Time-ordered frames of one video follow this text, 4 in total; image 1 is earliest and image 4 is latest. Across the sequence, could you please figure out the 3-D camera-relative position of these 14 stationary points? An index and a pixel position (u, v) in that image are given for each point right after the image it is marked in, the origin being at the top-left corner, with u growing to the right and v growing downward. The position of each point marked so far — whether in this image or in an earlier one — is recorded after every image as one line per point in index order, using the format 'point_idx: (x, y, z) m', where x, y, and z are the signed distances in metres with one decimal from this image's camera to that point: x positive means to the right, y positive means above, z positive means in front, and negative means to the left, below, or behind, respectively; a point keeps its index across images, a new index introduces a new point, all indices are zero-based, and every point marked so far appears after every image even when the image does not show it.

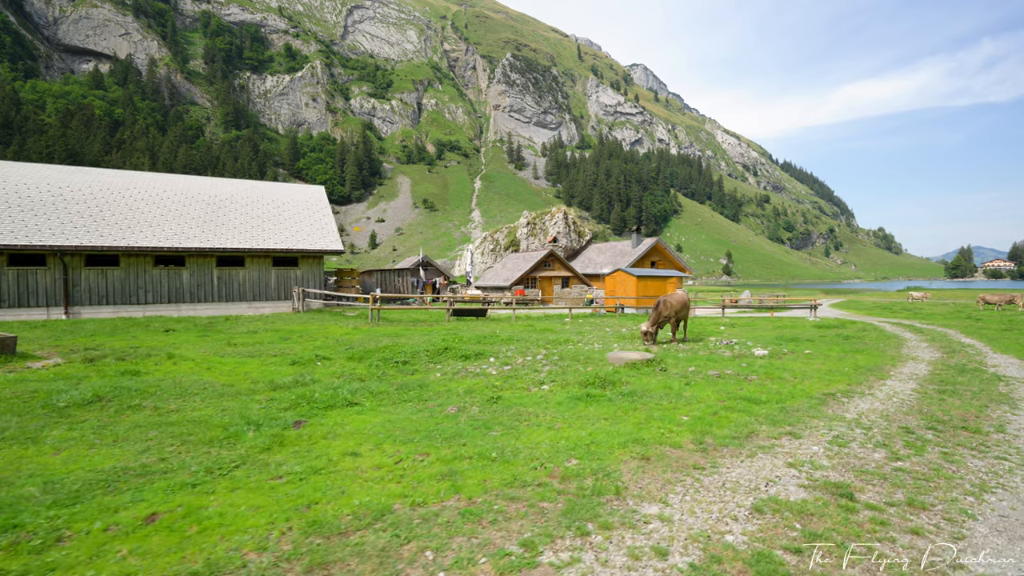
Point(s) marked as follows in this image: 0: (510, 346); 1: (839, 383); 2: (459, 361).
0: (-0.1, -2.4, +19.7) m
1: (+9.3, -2.7, +13.8) m
2: (-1.8, -2.5, +16.6) m
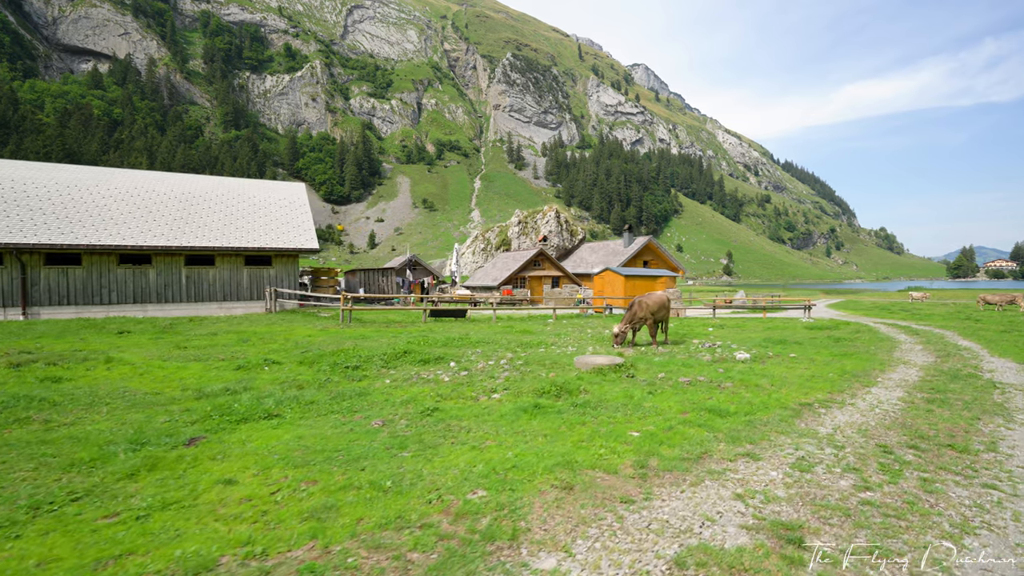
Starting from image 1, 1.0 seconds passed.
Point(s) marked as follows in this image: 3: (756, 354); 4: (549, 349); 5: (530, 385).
0: (-1.4, -2.4, +18.6) m
1: (+8.1, -2.7, +12.7) m
2: (-3.1, -2.5, +15.5) m
3: (+10.0, -2.7, +19.8) m
4: (+1.5, -2.4, +19.1) m
5: (+0.5, -2.5, +12.5) m
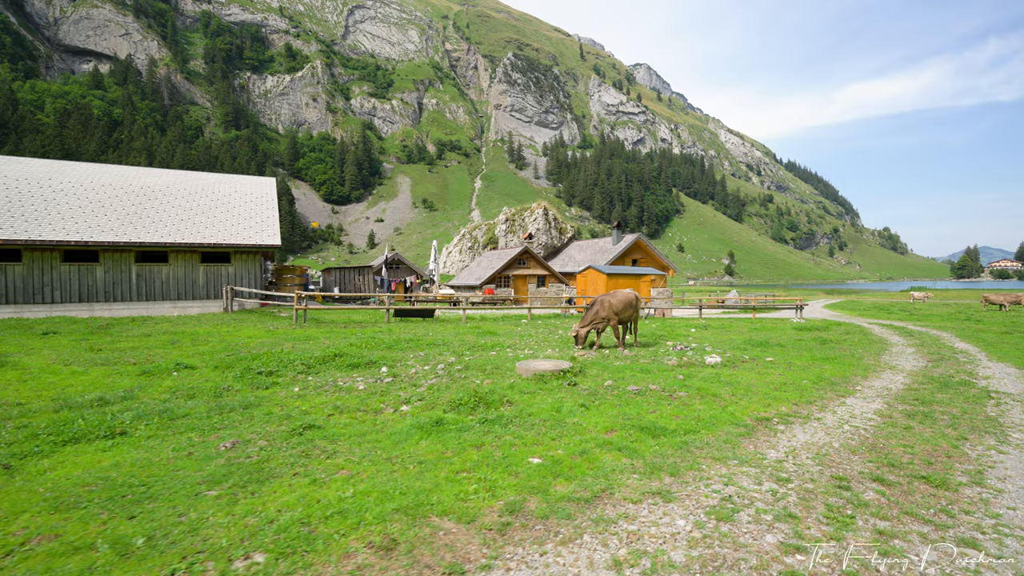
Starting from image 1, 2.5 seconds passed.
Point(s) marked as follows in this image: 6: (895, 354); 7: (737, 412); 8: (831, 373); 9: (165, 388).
0: (-3.2, -2.2, +16.9) m
1: (+6.2, -2.6, +11.0) m
2: (-4.9, -2.4, +13.9) m
3: (+8.2, -2.6, +18.1) m
4: (-0.4, -2.3, +17.4) m
5: (-1.4, -2.4, +10.9) m
6: (+15.3, -2.6, +19.2) m
7: (+4.7, -2.6, +10.2) m
8: (+9.8, -2.6, +14.9) m
9: (-8.9, -2.5, +12.3) m
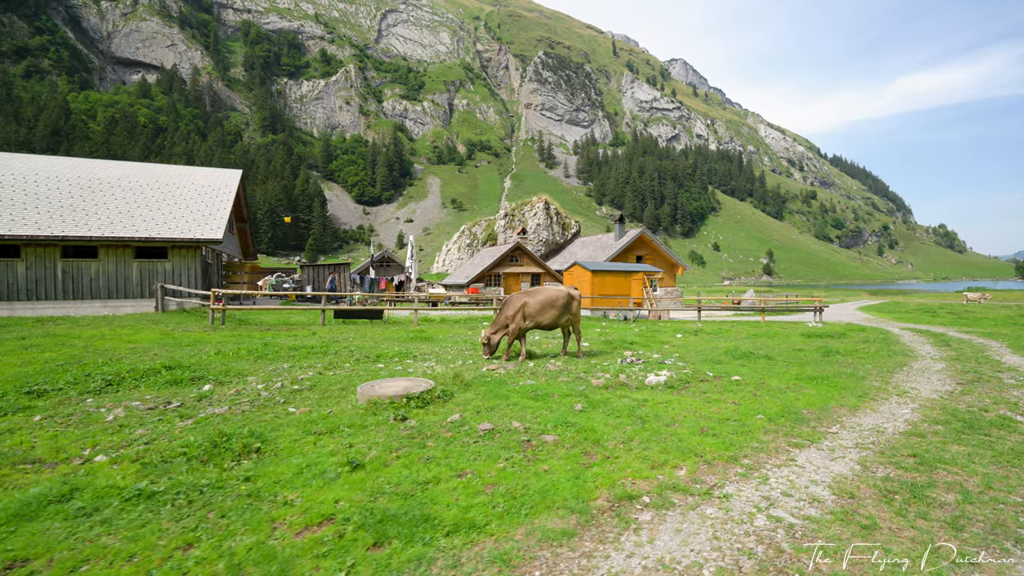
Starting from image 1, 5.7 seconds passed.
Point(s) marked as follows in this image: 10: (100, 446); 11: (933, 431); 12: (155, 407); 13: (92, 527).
0: (-6.3, -2.1, +13.7) m
1: (+2.7, -2.5, +7.1) m
2: (-8.2, -2.3, +10.8) m
3: (+5.1, -2.5, +14.1) m
4: (-3.4, -2.2, +14.0) m
5: (-4.9, -2.3, +7.6) m
6: (+12.3, -2.5, +14.7) m
7: (+1.2, -2.5, +6.4) m
8: (+6.6, -2.5, +10.7) m
9: (-12.3, -2.4, +9.5) m
10: (-6.2, -2.4, +7.4) m
11: (+7.7, -2.6, +8.7) m
12: (-7.0, -2.3, +9.6) m
13: (-4.1, -2.4, +4.9) m
